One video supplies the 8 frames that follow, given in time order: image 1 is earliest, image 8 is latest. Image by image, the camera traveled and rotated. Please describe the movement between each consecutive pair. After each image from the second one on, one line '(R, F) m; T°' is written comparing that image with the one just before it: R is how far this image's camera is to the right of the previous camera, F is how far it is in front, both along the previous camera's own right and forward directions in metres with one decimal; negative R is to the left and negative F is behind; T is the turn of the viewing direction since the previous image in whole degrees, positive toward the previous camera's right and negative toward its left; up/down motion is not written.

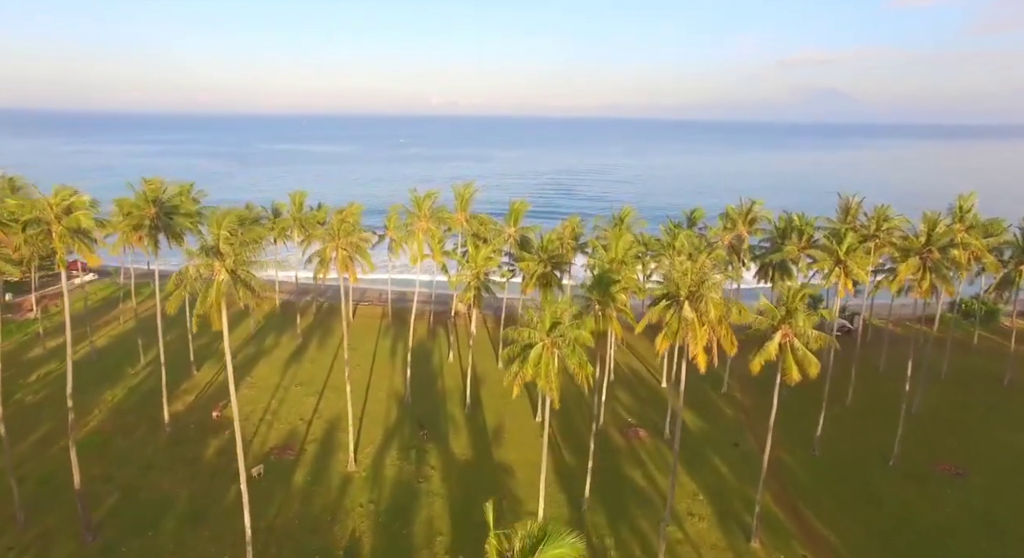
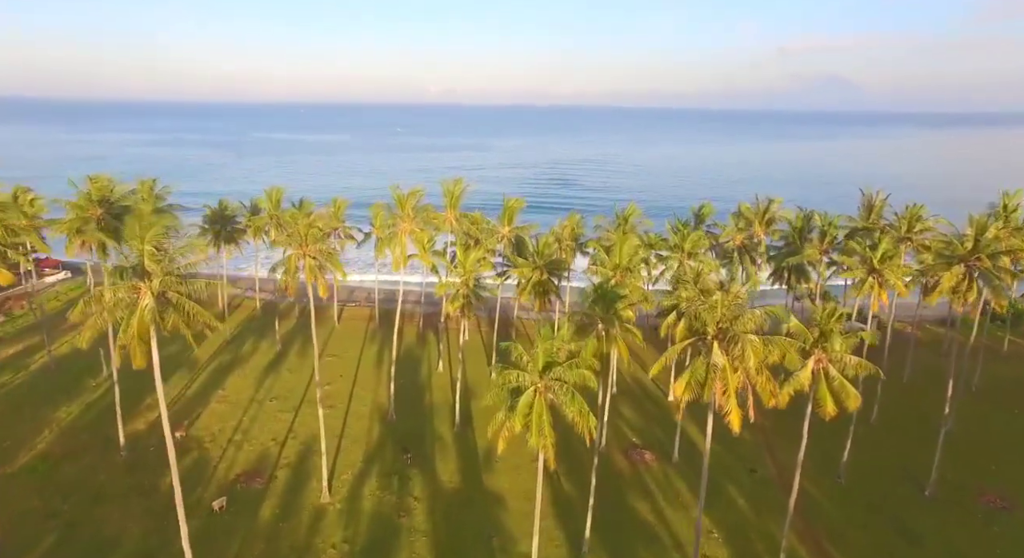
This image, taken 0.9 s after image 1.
(+0.3, +3.6) m; 0°
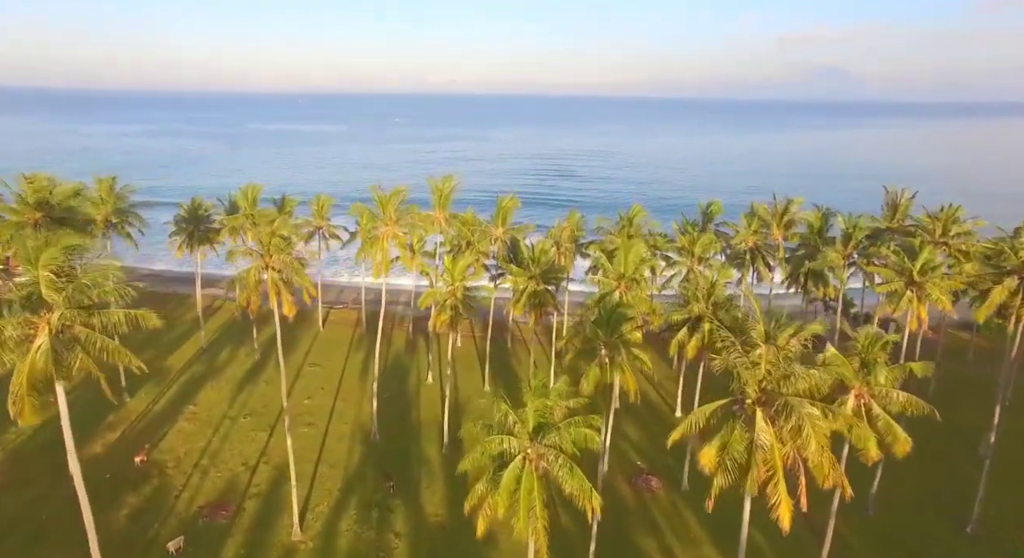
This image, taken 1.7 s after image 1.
(+0.3, +3.3) m; 0°
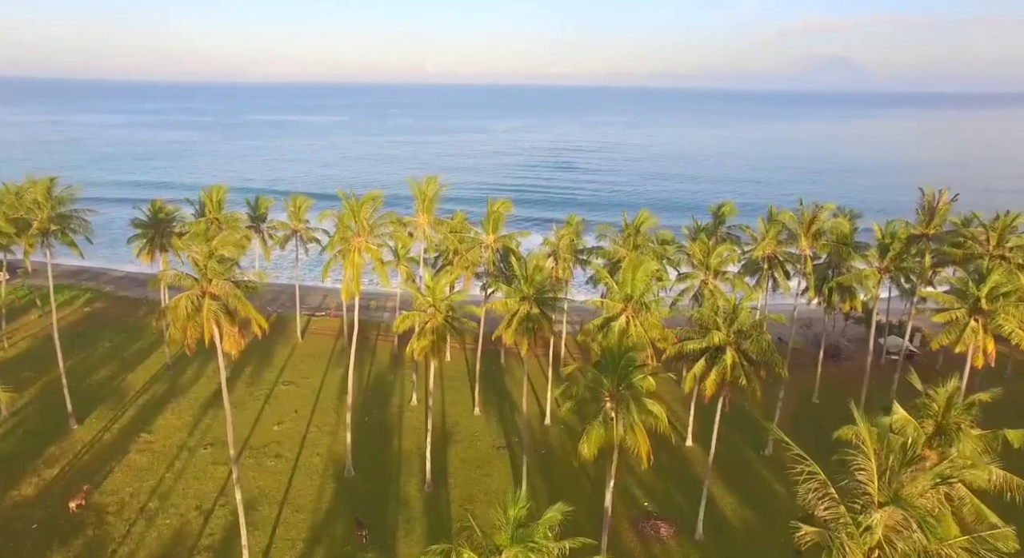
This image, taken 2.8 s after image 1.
(+0.4, +4.0) m; 0°
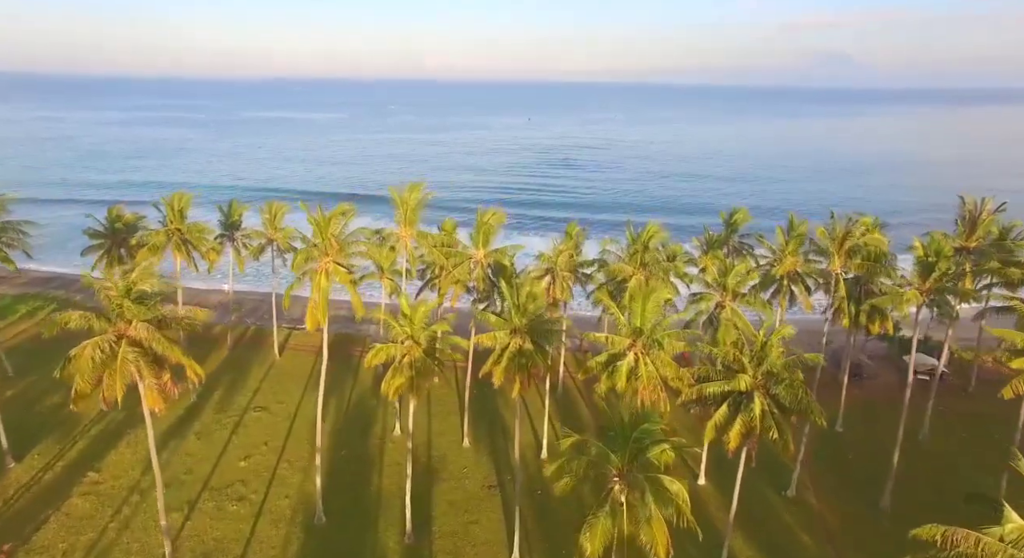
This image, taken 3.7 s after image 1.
(+0.3, +3.6) m; 0°
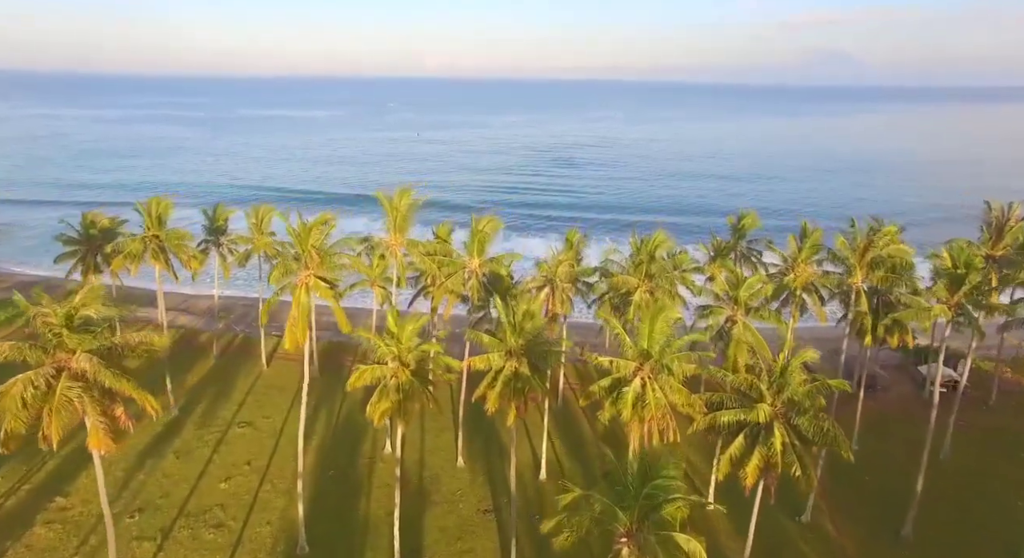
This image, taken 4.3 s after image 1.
(+0.1, +1.9) m; 0°
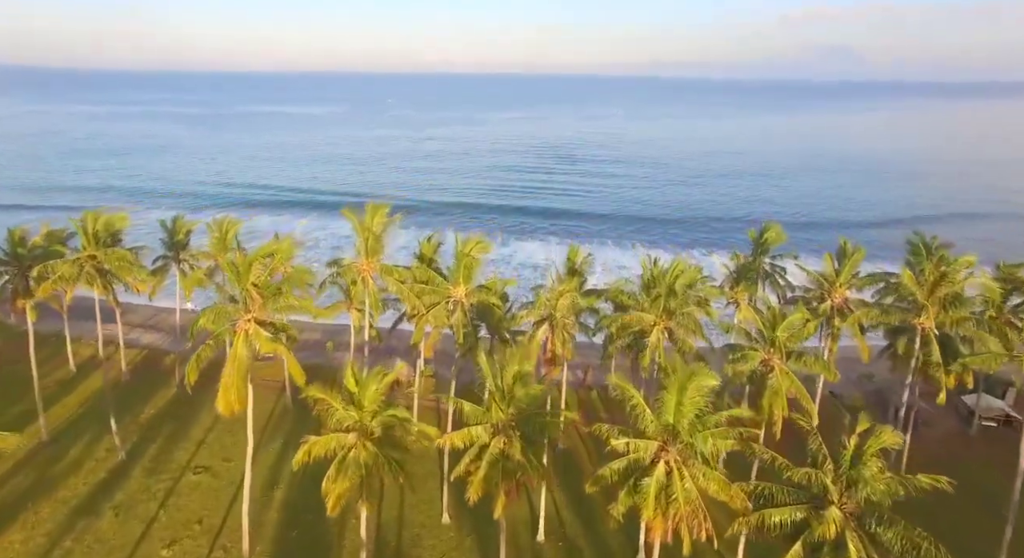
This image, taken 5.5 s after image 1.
(+0.3, +4.4) m; 0°
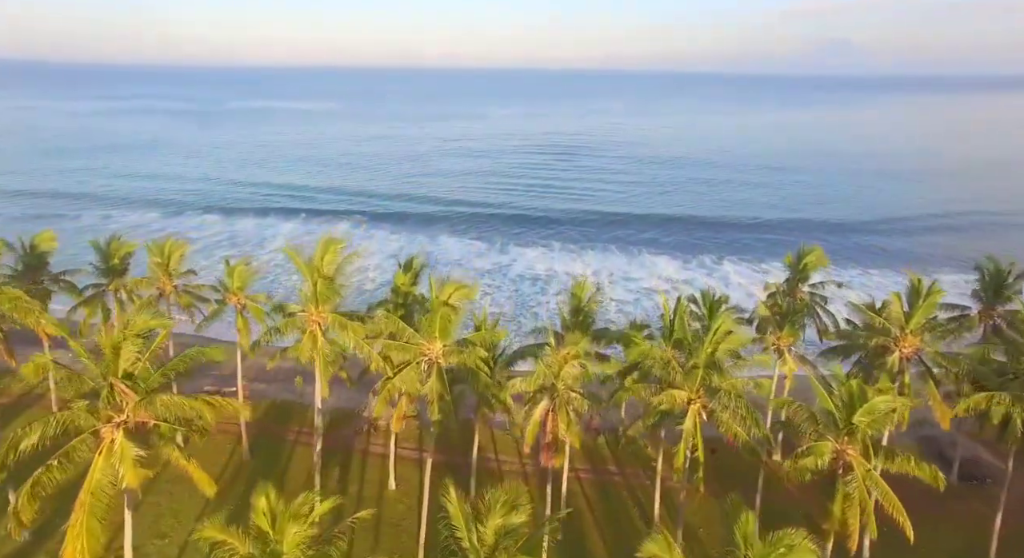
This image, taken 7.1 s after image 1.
(+0.3, +5.6) m; 0°
